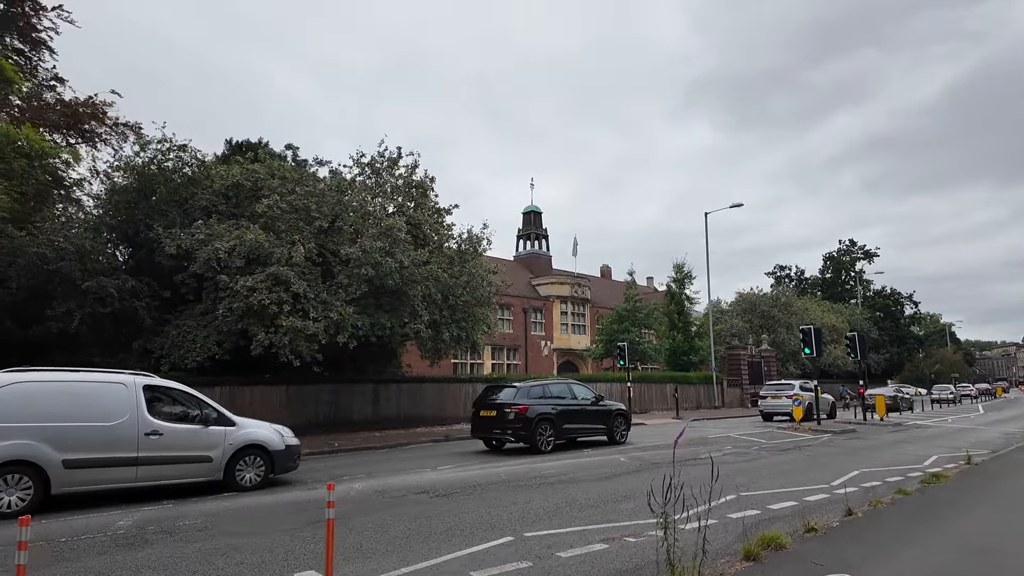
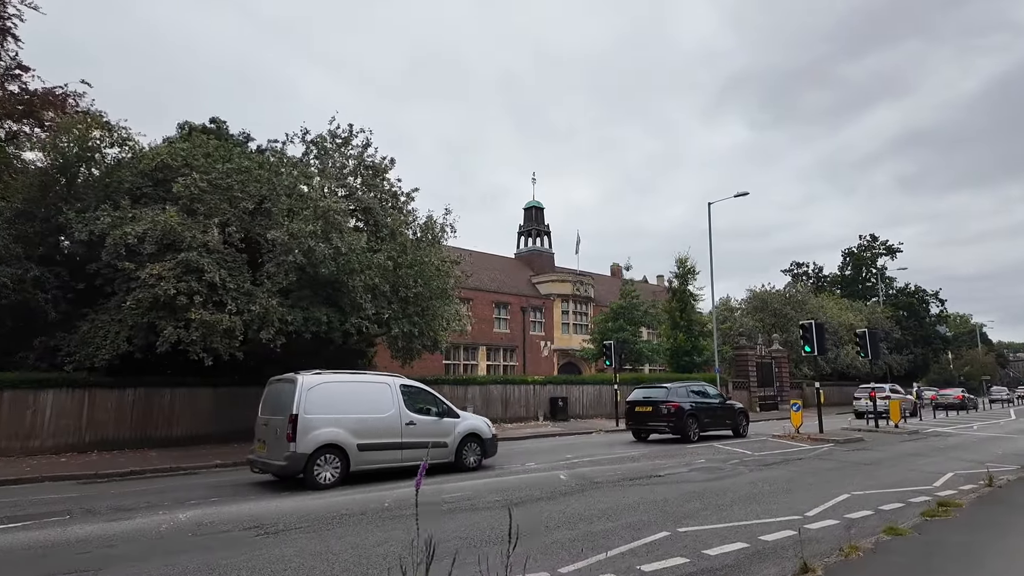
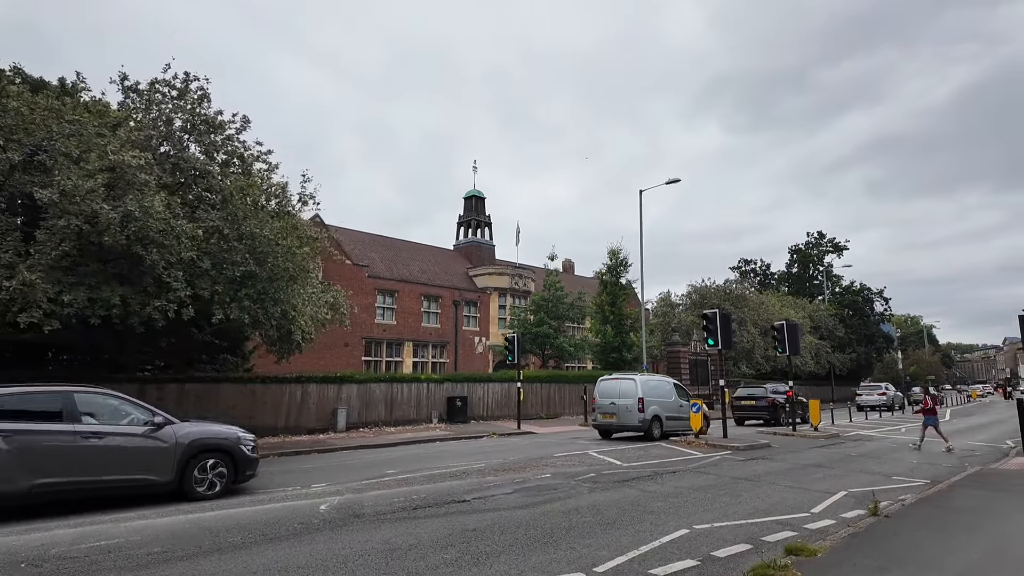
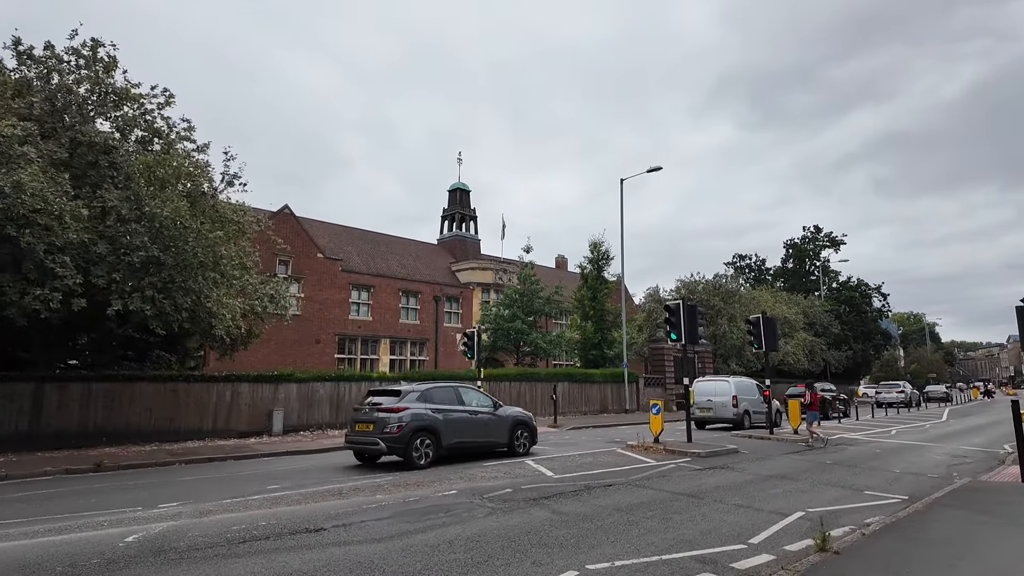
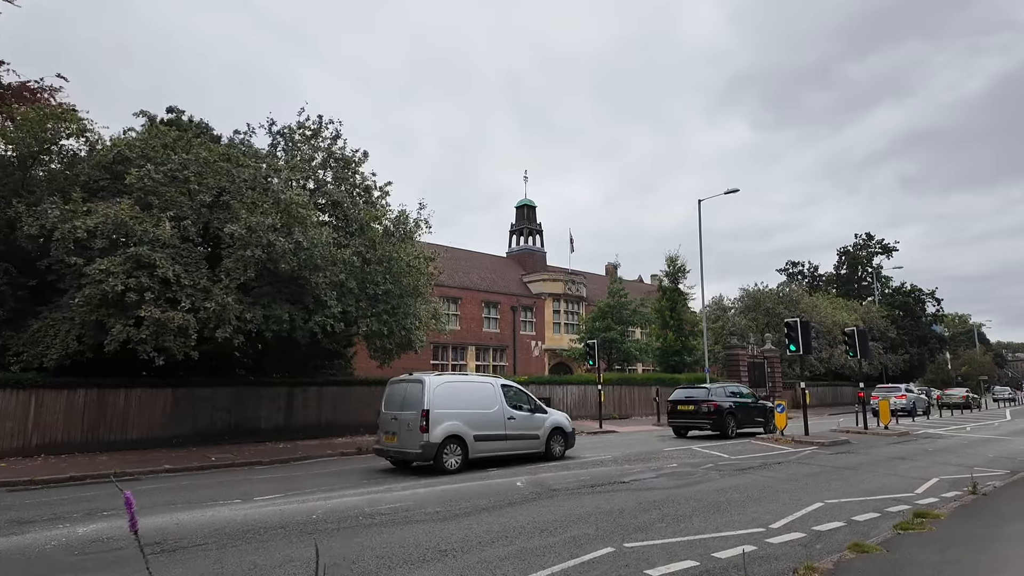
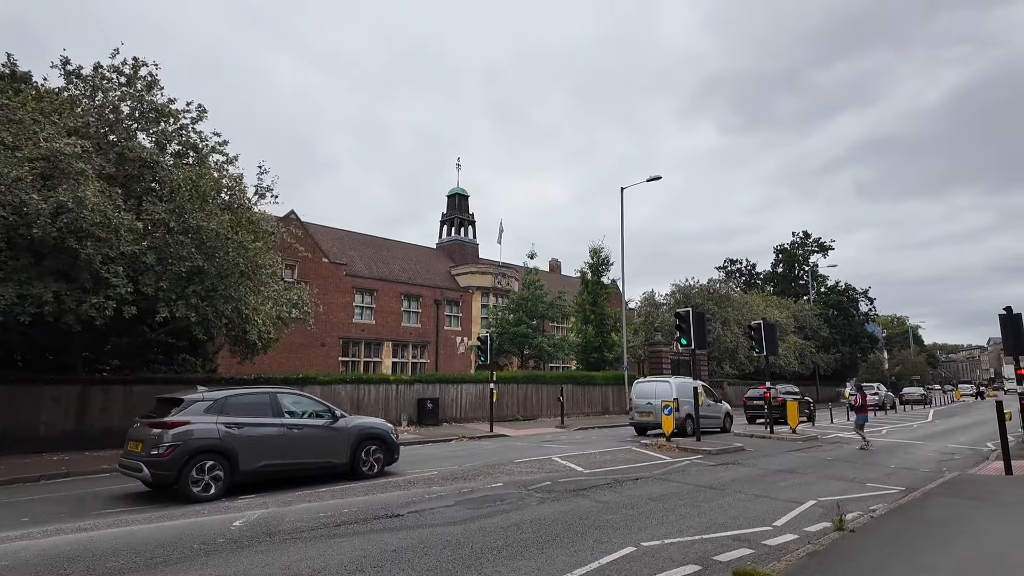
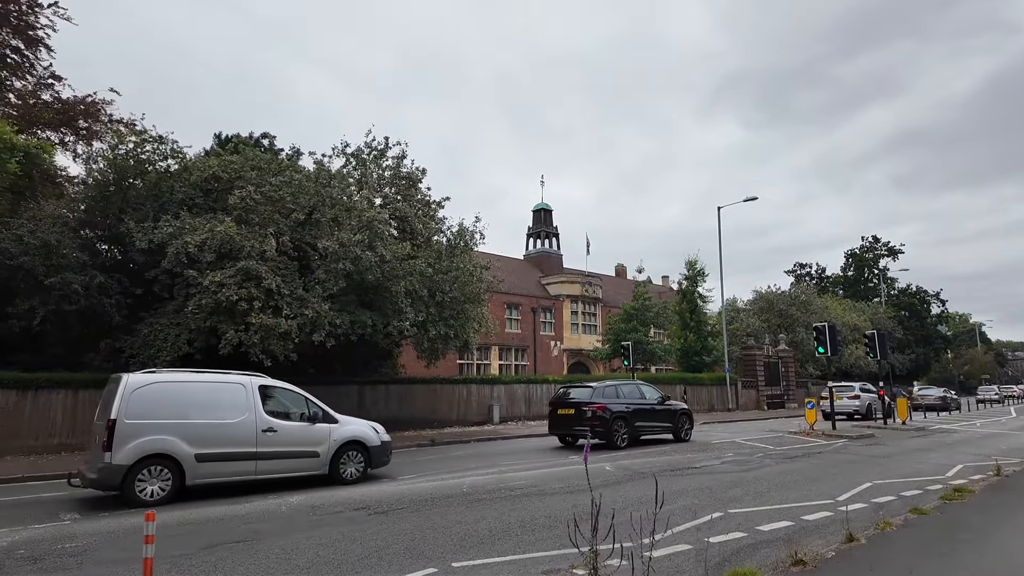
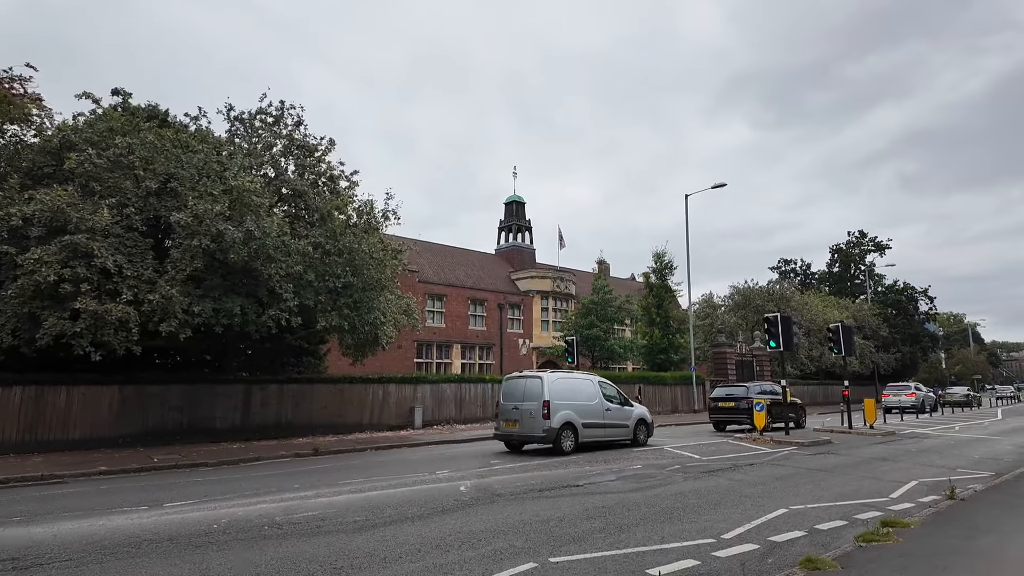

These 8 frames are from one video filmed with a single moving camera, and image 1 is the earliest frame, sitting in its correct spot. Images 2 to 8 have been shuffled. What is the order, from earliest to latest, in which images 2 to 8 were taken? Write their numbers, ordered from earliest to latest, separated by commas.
7, 2, 5, 8, 3, 6, 4
